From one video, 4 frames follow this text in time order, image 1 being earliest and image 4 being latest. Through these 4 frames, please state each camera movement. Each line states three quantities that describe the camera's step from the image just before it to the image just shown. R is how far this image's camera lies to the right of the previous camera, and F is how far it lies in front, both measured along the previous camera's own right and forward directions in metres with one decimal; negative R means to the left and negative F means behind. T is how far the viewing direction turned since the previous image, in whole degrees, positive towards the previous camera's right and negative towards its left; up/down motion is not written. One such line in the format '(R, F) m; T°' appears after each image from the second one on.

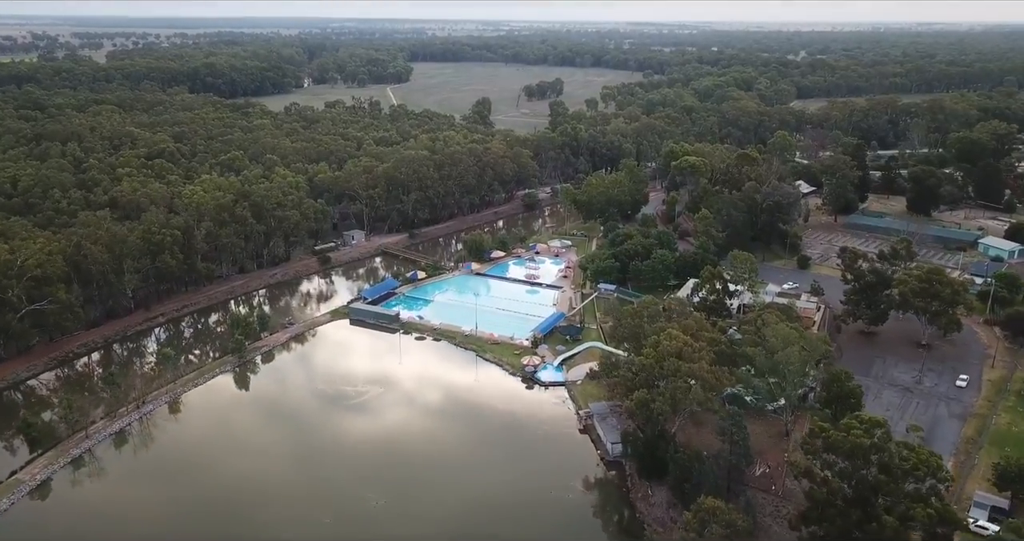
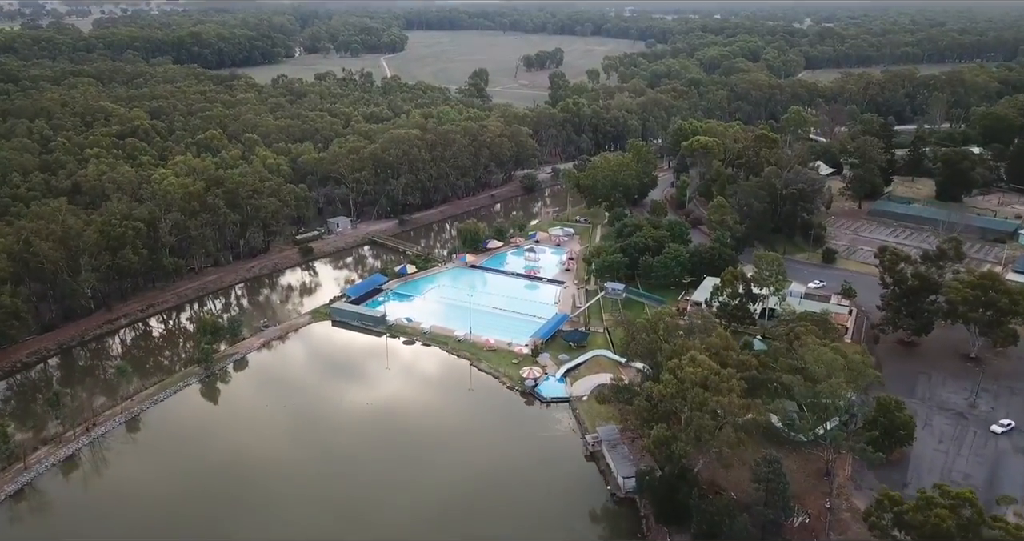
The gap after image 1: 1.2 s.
(0.0, +6.9) m; 0°
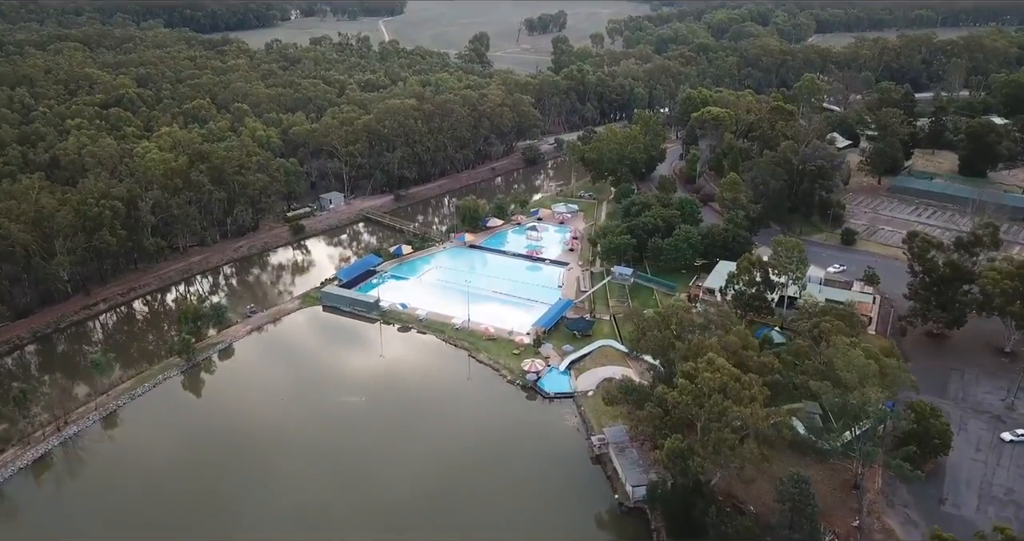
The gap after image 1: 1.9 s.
(+0.1, +3.8) m; 0°
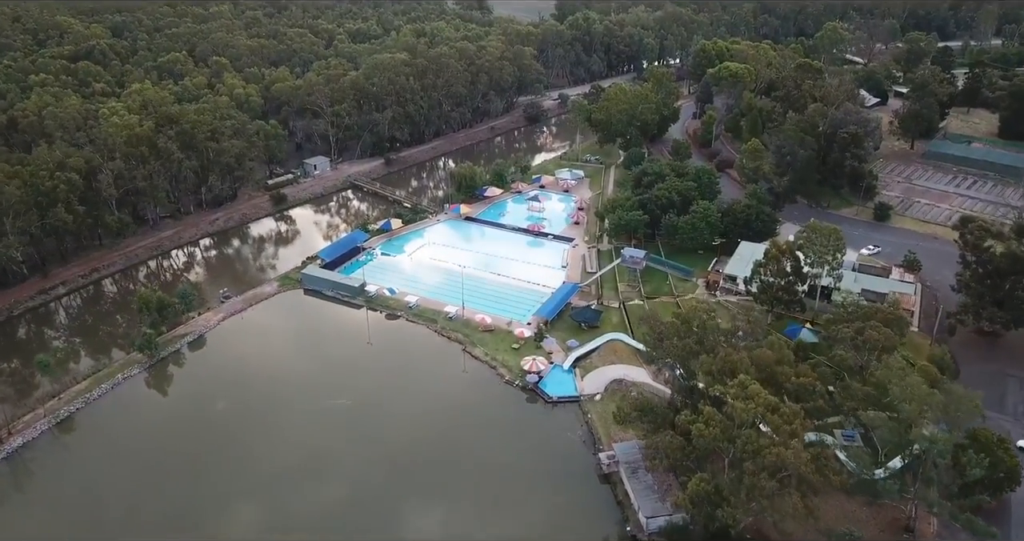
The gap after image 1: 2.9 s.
(+0.2, +6.0) m; 0°
